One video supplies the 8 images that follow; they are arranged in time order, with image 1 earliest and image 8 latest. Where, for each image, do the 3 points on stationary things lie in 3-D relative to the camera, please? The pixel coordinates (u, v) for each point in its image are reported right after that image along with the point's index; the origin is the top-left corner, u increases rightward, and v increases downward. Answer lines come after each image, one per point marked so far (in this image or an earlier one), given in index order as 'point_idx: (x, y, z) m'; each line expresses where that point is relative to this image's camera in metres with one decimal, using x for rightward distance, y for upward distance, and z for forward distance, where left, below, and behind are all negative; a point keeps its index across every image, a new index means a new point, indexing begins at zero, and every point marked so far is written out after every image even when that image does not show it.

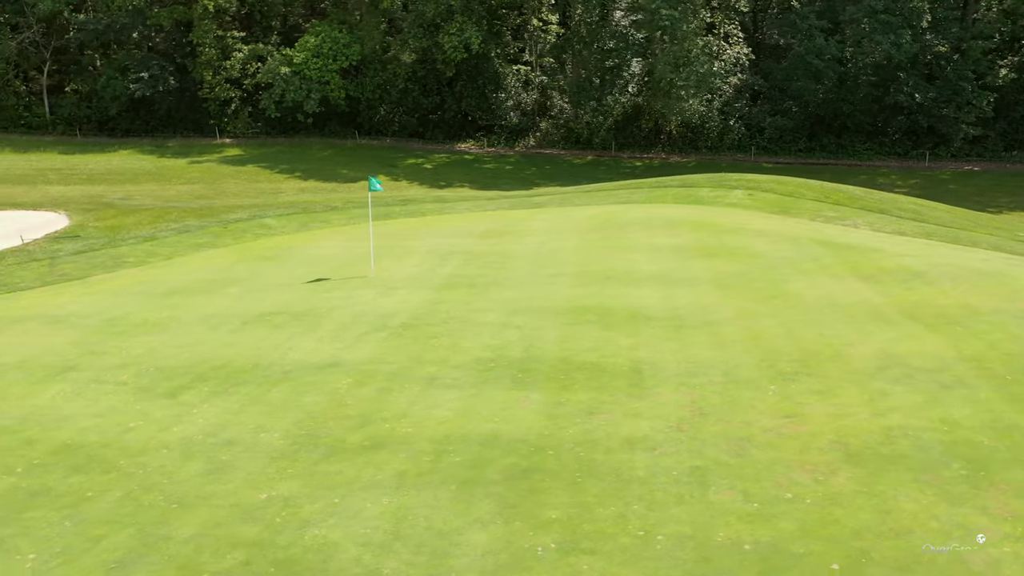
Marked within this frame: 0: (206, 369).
0: (-3.8, -1.0, +10.0) m
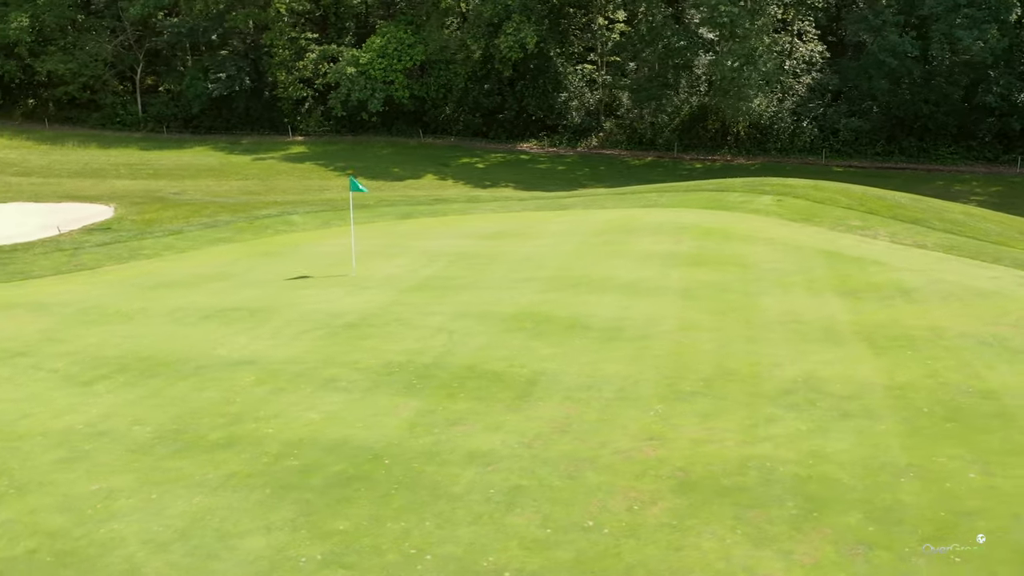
0: (-4.9, -0.9, +10.5) m
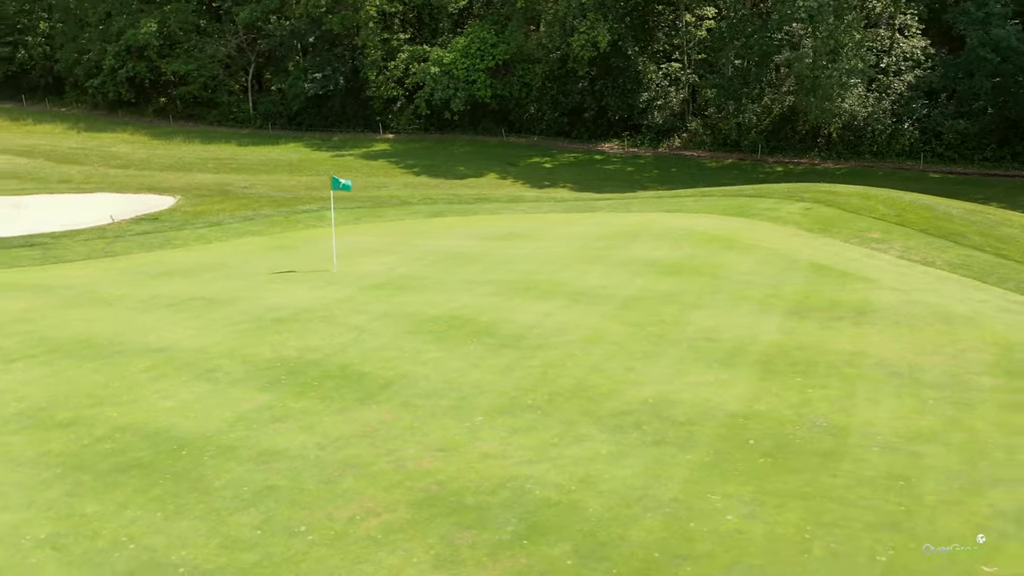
0: (-6.2, -0.7, +11.5) m
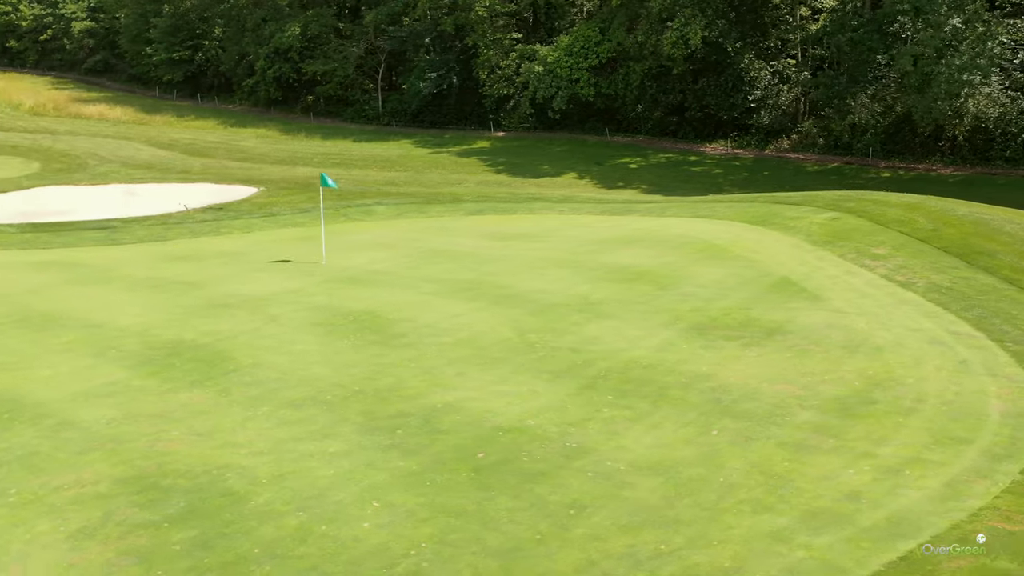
0: (-7.6, -0.4, +13.1) m
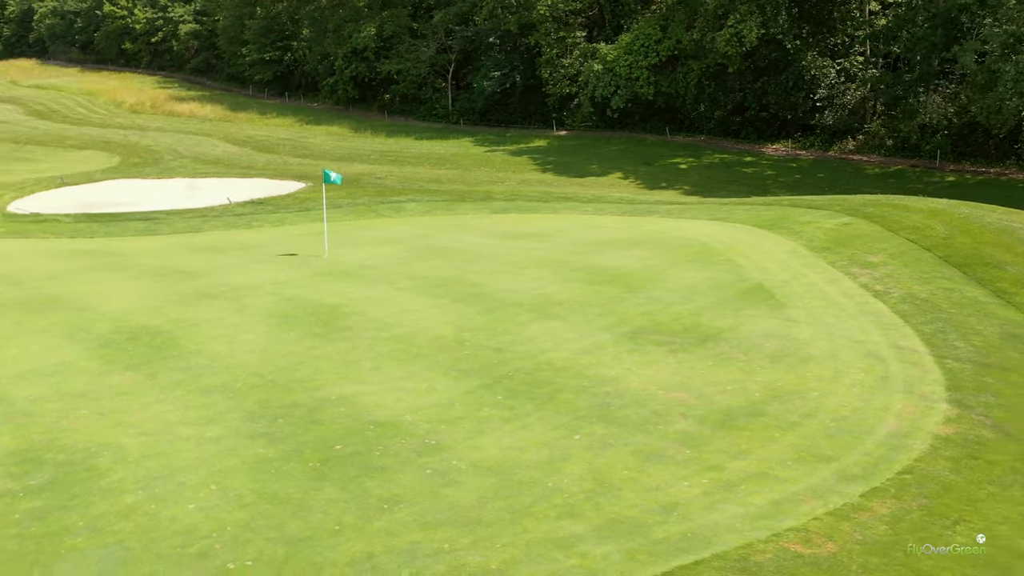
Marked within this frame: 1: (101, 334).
0: (-8.1, -0.2, +14.2) m
1: (-5.8, -0.7, +11.7) m
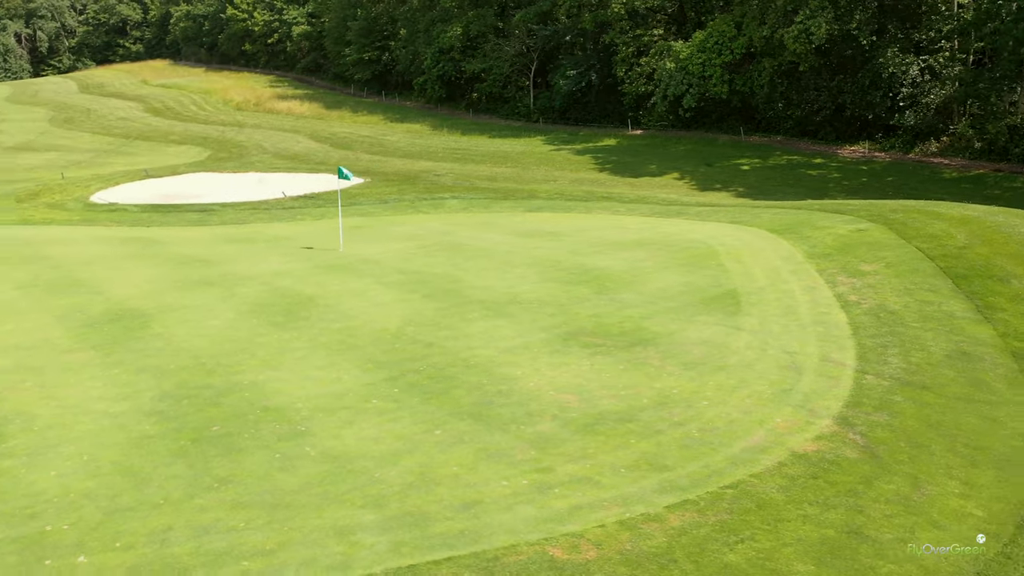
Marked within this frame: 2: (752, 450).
0: (-8.3, +0.2, +15.5) m
1: (-6.5, -0.4, +12.7) m
2: (+2.1, -1.4, +7.2) m
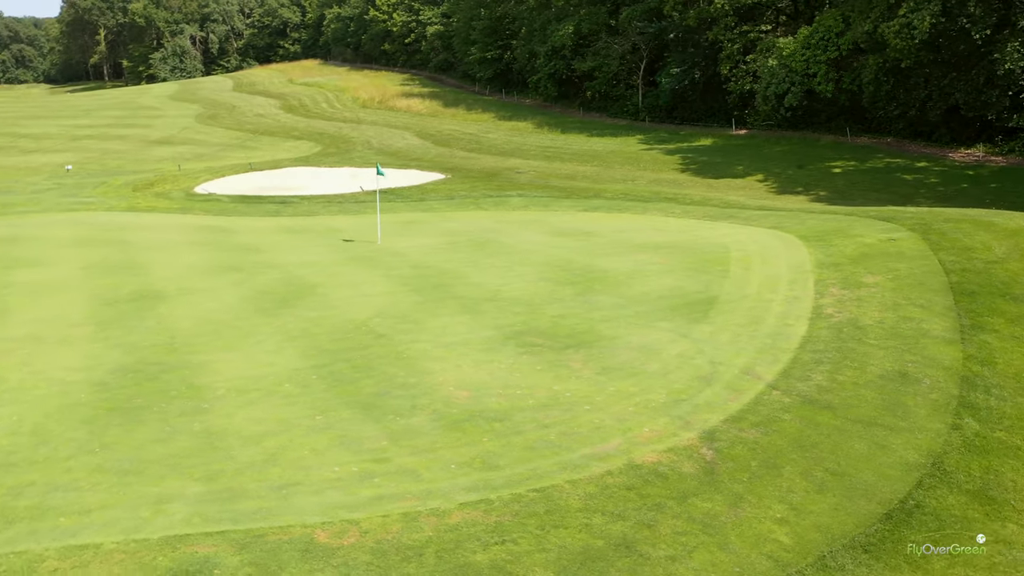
0: (-8.0, +0.5, +17.1) m
1: (-6.7, -0.1, +14.1) m
2: (+0.7, -1.5, +7.1) m
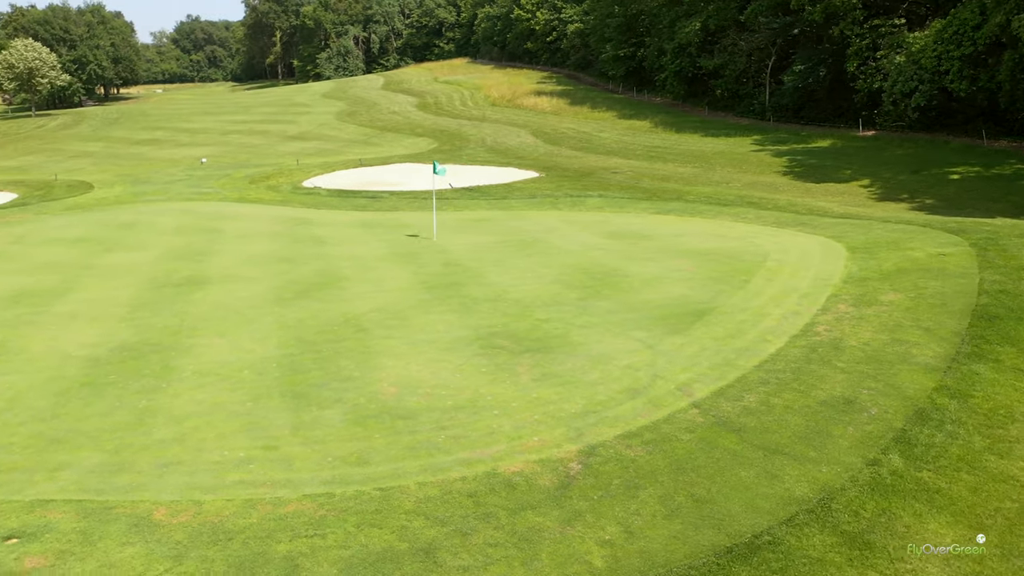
0: (-7.1, +0.9, +18.6) m
1: (-6.4, +0.2, +15.4) m
2: (-0.4, -1.5, +7.2) m
